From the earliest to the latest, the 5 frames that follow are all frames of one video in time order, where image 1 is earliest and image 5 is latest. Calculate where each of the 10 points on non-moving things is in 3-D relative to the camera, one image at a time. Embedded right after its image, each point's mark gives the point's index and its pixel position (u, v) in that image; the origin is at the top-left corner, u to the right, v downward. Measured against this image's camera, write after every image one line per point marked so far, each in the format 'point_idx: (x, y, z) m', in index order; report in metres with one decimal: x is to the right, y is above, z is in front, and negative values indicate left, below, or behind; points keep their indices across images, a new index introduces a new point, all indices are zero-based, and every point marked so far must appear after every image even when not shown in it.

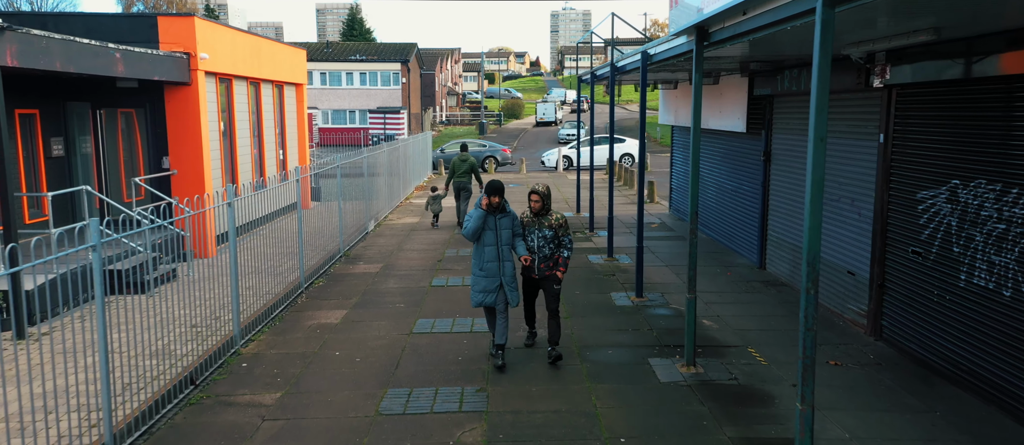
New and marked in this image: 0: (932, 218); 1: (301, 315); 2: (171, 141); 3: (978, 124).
0: (+3.3, 0.0, +6.1) m
1: (-2.3, -1.0, +8.8) m
2: (-4.9, +1.1, +11.6) m
3: (+3.4, +0.7, +5.6) m
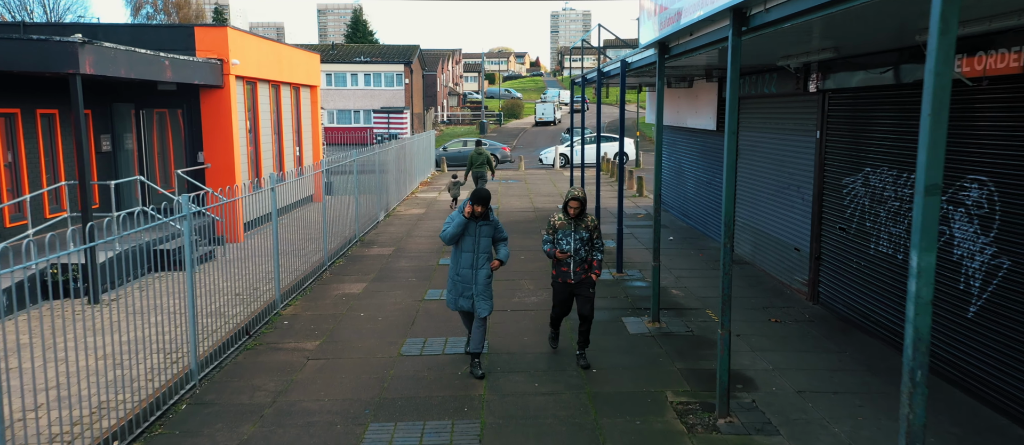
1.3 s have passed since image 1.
0: (+3.3, +0.2, +7.5) m
1: (-2.4, -0.8, +10.2) m
2: (-4.9, +1.3, +13.0) m
3: (+3.3, +0.9, +7.0) m
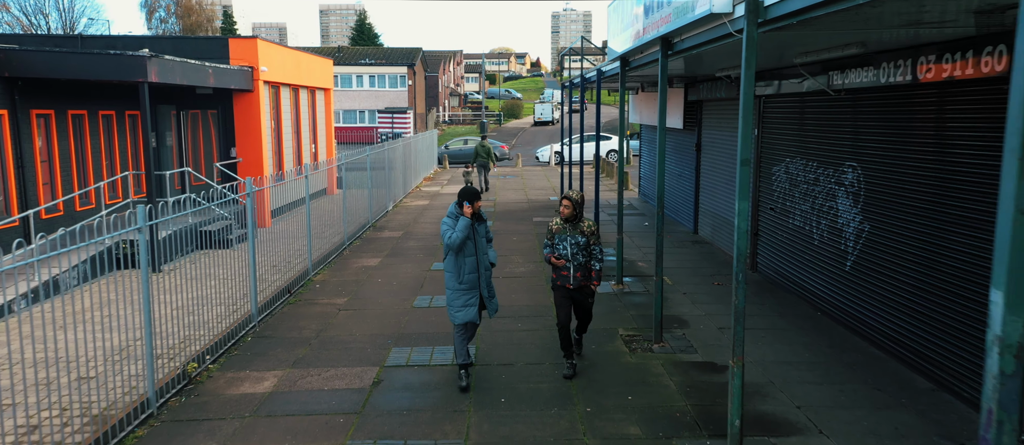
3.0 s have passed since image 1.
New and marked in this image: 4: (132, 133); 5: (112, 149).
0: (+3.2, +0.5, +9.3) m
1: (-2.5, -0.6, +12.0) m
2: (-5.0, +1.6, +14.8) m
3: (+3.2, +1.1, +8.8) m
4: (-6.3, +1.5, +13.3) m
5: (-6.3, +1.2, +12.7) m
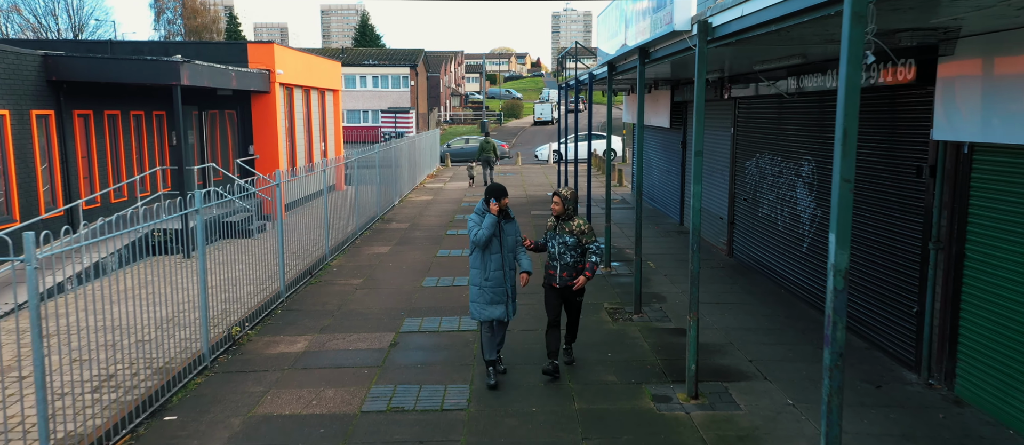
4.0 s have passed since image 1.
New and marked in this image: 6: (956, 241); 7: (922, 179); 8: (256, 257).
0: (+3.1, +0.6, +10.4) m
1: (-2.5, -0.4, +13.1) m
2: (-5.0, +1.7, +15.9) m
3: (+3.2, +1.3, +9.9) m
4: (-6.3, +1.6, +14.4) m
5: (-6.4, +1.3, +13.8) m
6: (+3.2, -0.1, +5.8) m
7: (+3.2, +0.3, +6.2) m
8: (-2.7, -0.4, +8.7) m
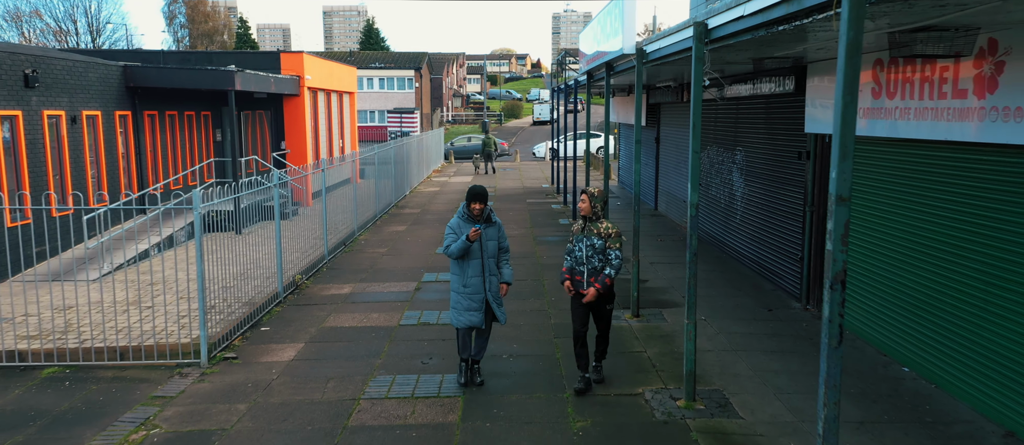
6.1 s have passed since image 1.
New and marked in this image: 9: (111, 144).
0: (+3.1, +0.9, +12.8) m
1: (-2.5, -0.1, +15.5) m
2: (-5.1, +2.0, +18.2) m
3: (+3.1, +1.6, +12.3) m
4: (-6.4, +1.9, +16.8) m
5: (-6.4, +1.6, +16.2) m
6: (+3.2, +0.2, +8.2) m
7: (+3.1, +0.7, +8.6) m
8: (-2.8, -0.1, +11.1) m
9: (-6.5, +1.3, +13.0) m
